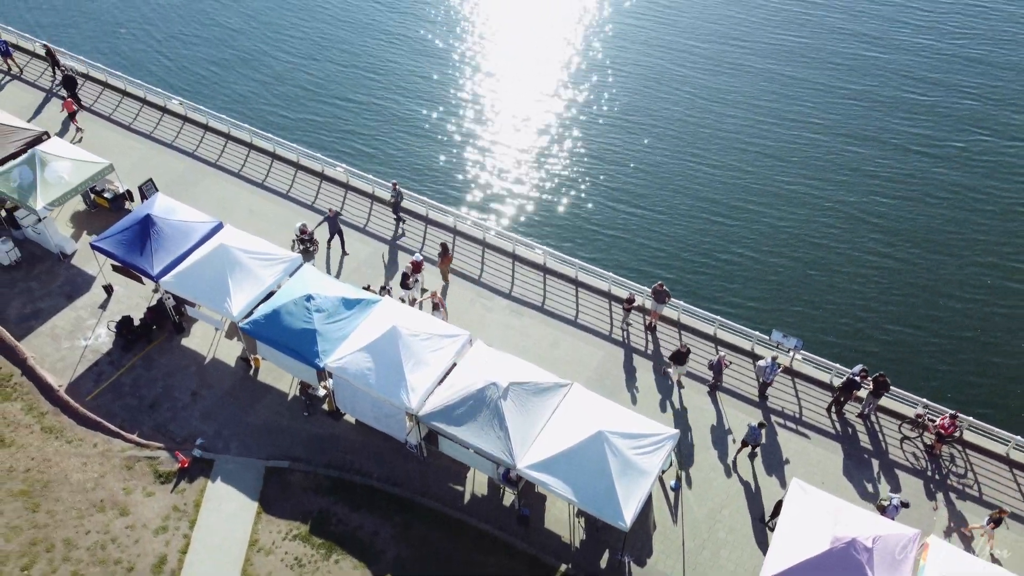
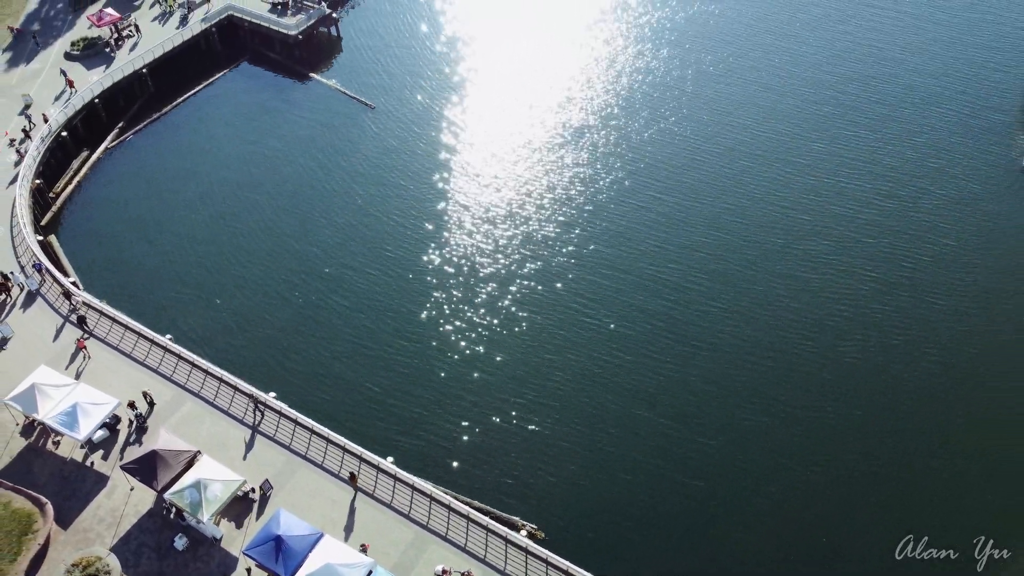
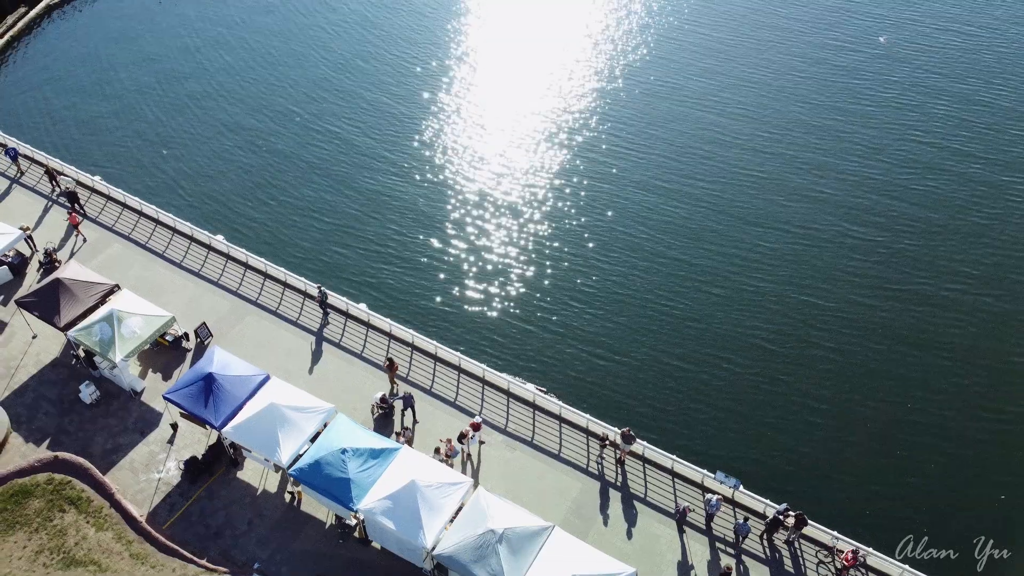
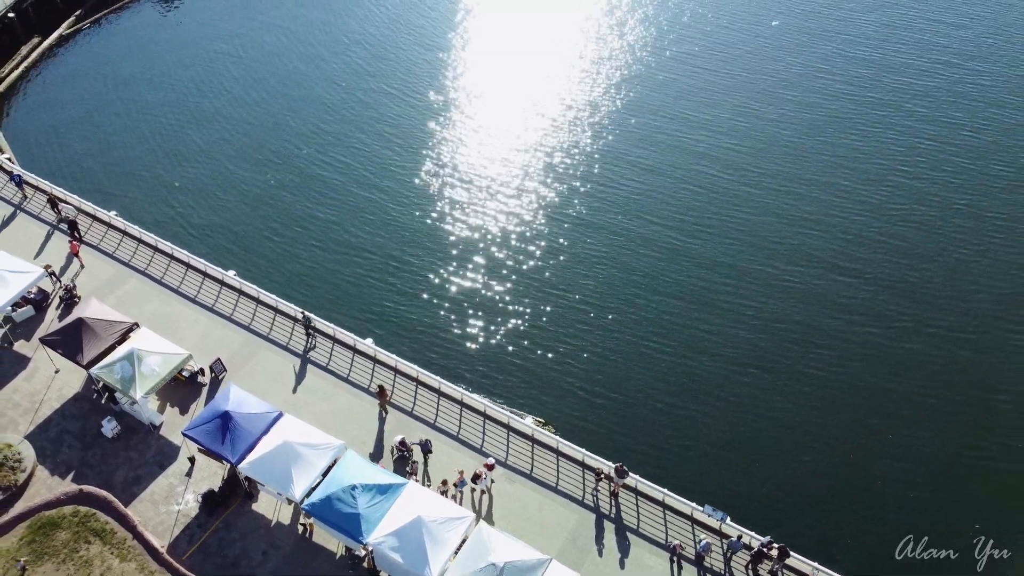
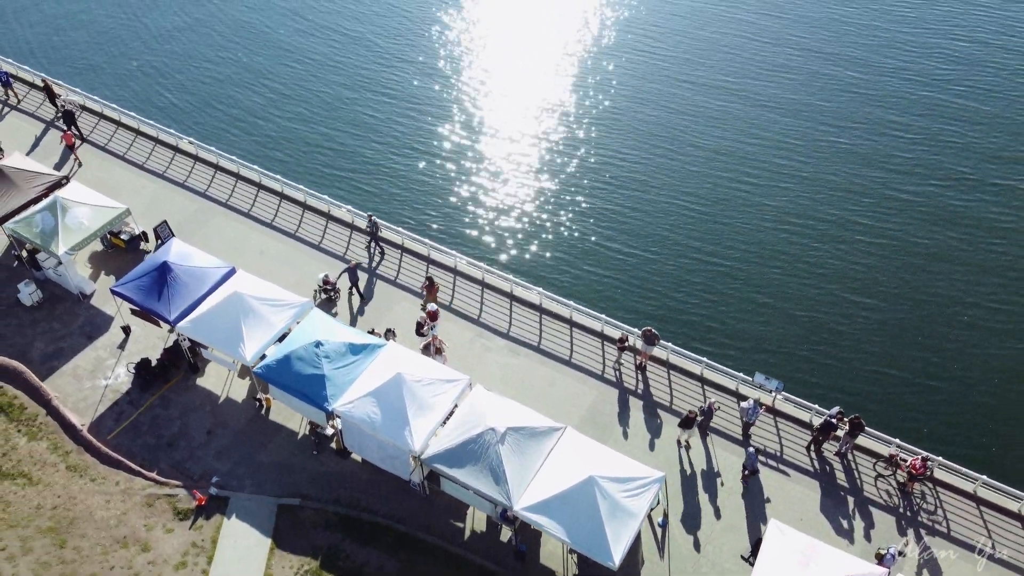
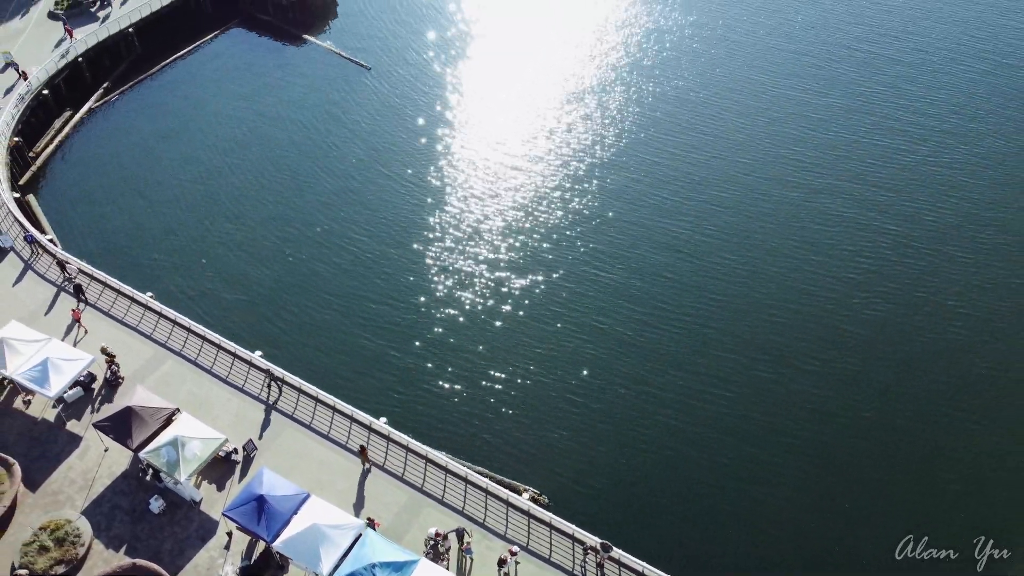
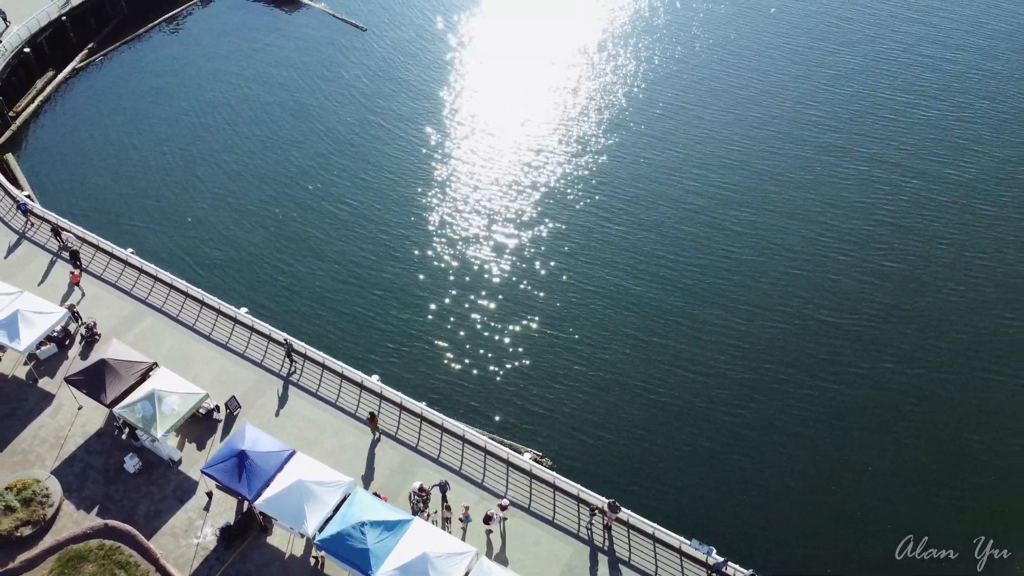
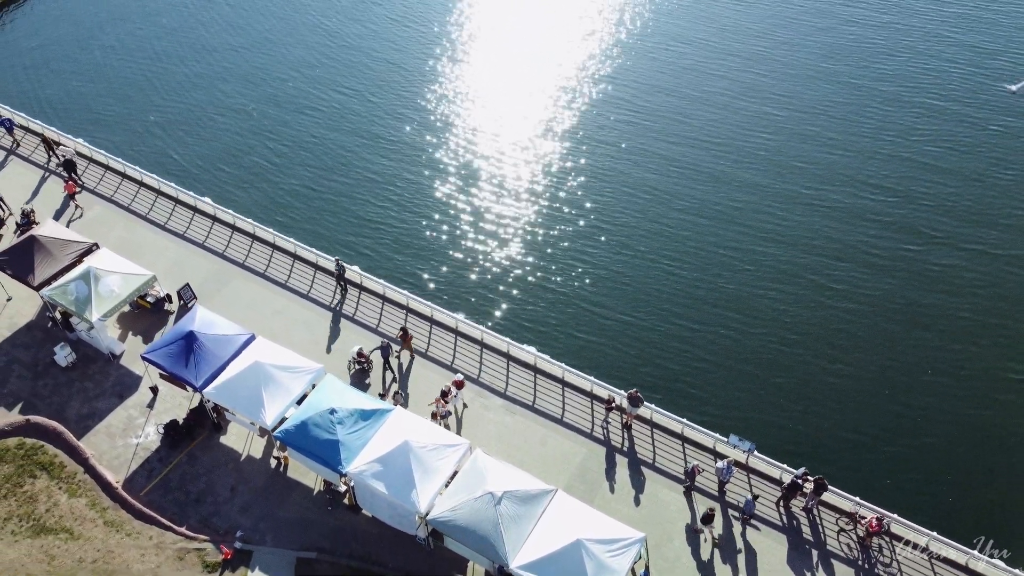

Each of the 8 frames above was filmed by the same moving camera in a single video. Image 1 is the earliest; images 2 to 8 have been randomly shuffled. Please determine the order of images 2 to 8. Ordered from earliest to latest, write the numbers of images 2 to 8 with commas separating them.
5, 8, 3, 4, 7, 6, 2
